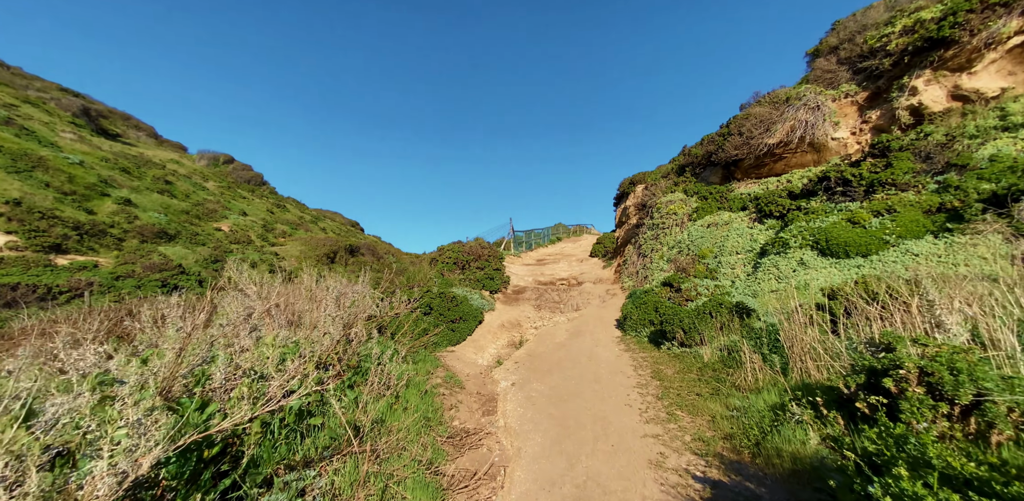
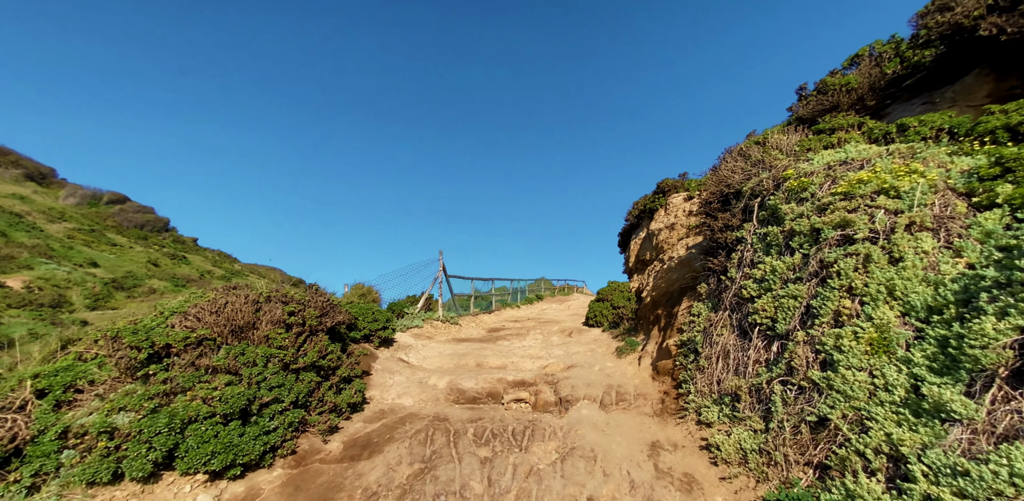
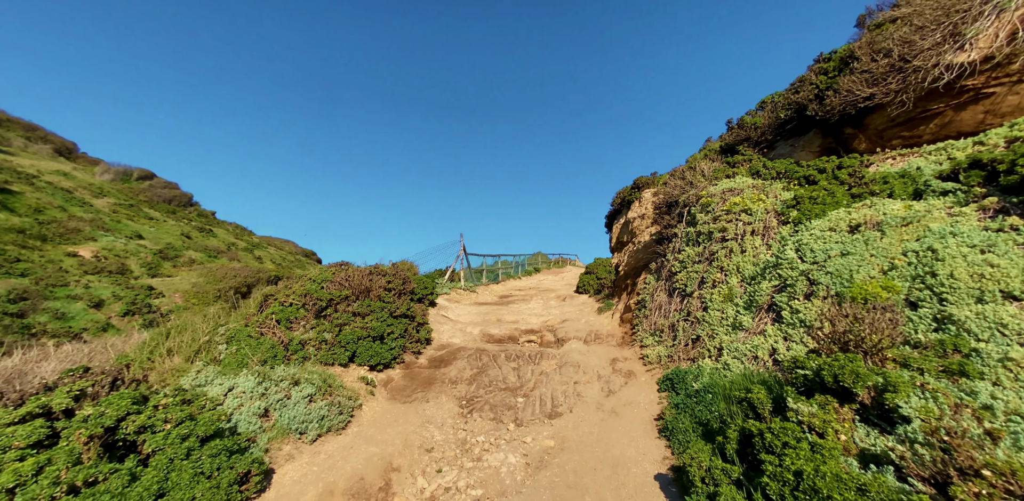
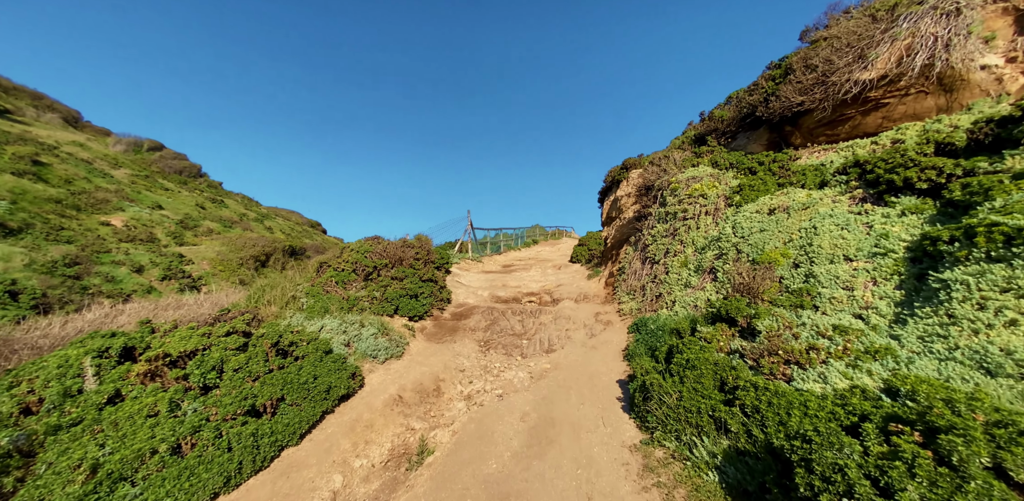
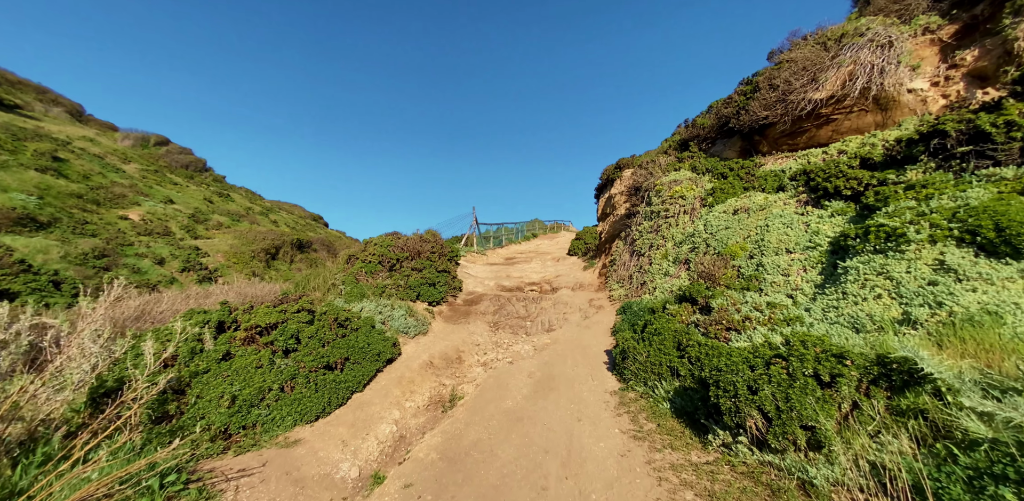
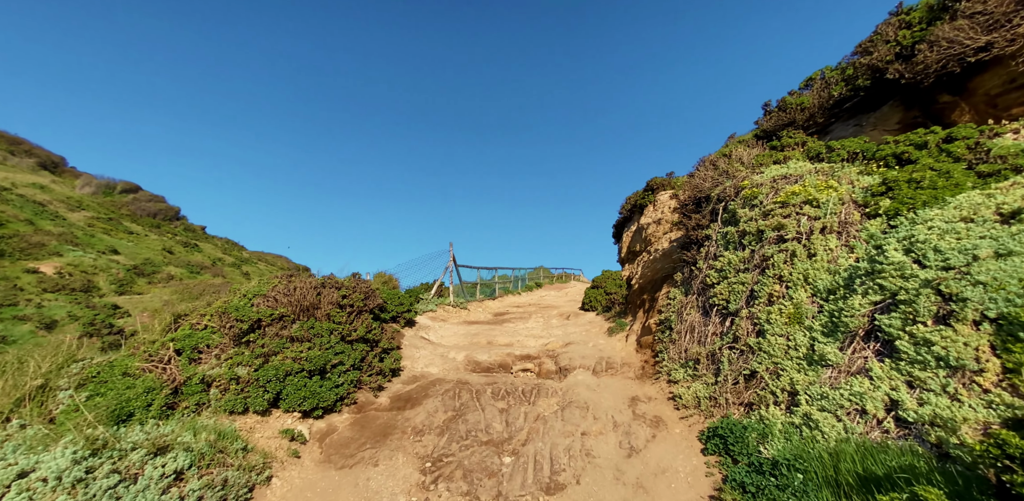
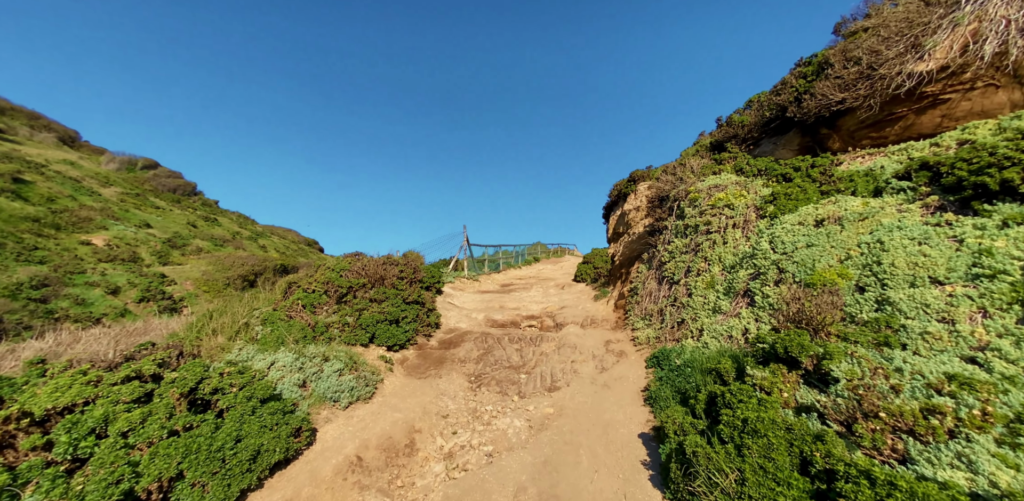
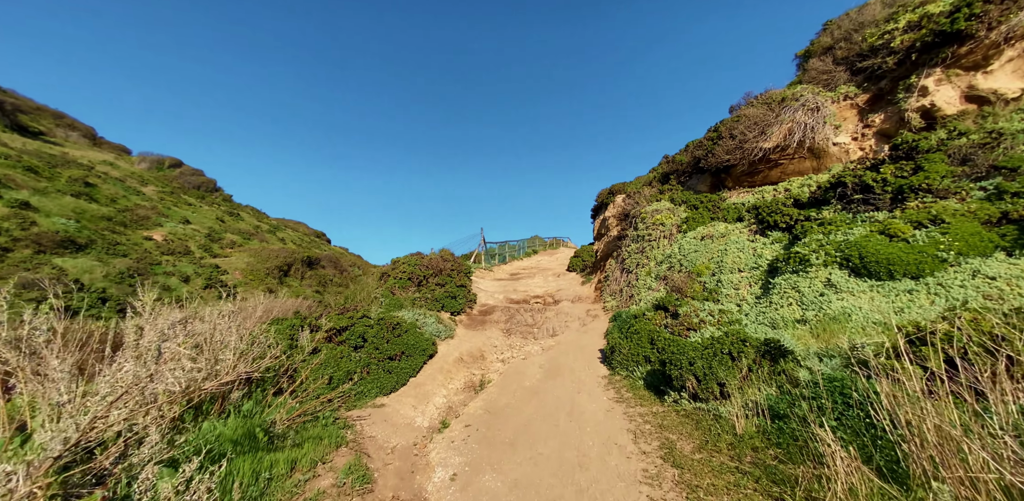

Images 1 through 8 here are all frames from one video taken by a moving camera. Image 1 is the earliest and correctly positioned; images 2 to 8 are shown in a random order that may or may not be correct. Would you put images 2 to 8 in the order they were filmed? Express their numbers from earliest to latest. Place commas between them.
8, 5, 4, 7, 3, 6, 2
